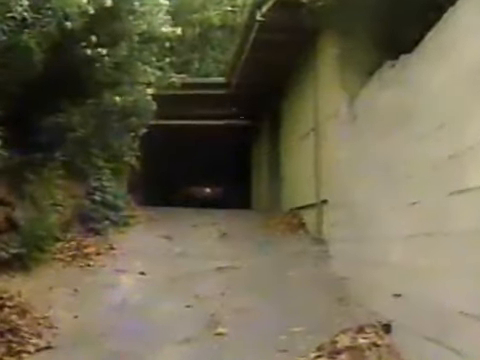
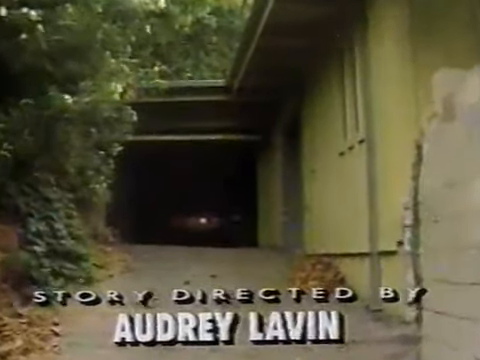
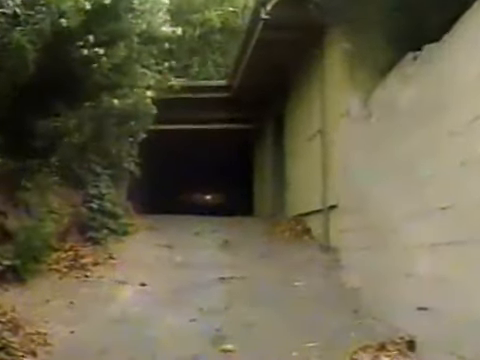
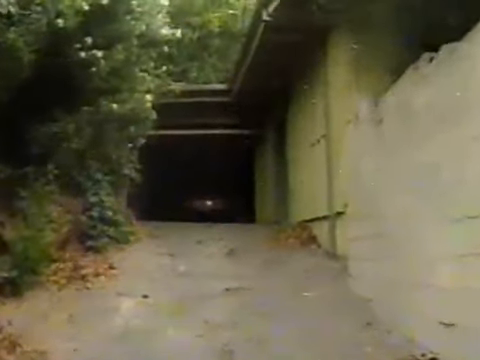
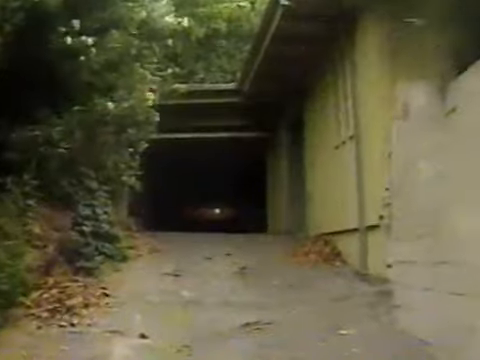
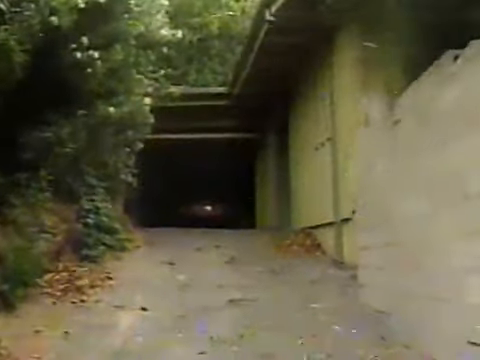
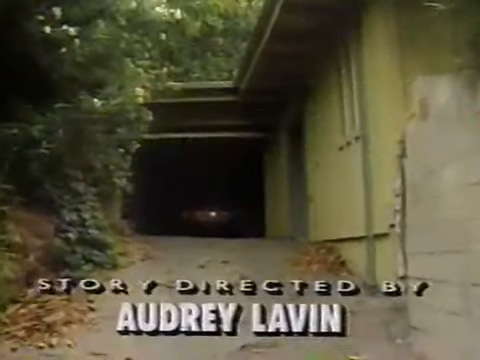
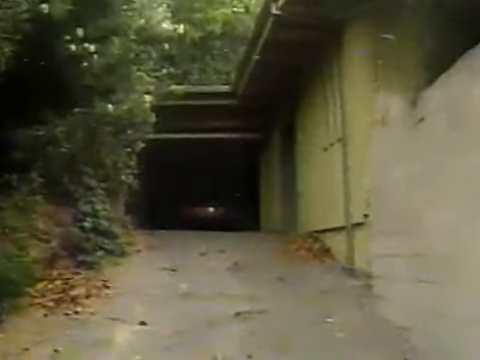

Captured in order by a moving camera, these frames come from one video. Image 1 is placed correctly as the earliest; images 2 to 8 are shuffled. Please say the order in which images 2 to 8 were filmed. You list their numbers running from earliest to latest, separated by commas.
3, 4, 6, 8, 5, 7, 2
